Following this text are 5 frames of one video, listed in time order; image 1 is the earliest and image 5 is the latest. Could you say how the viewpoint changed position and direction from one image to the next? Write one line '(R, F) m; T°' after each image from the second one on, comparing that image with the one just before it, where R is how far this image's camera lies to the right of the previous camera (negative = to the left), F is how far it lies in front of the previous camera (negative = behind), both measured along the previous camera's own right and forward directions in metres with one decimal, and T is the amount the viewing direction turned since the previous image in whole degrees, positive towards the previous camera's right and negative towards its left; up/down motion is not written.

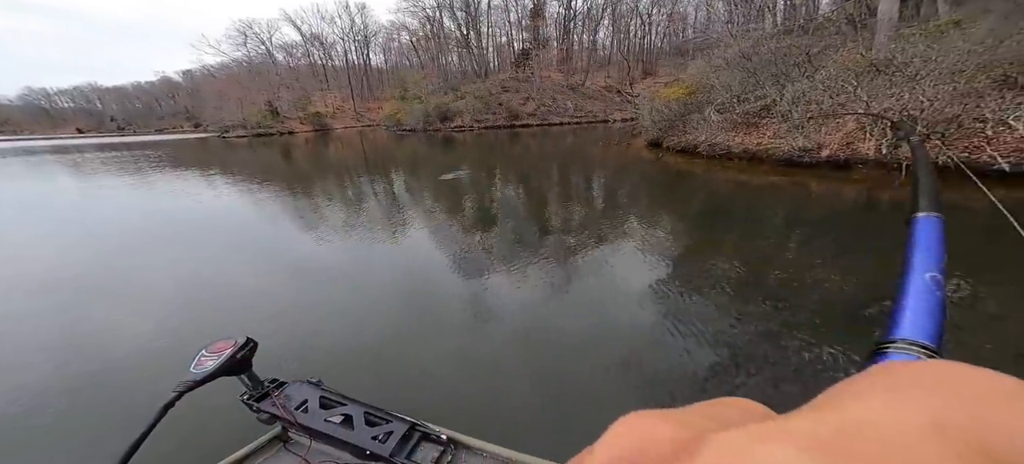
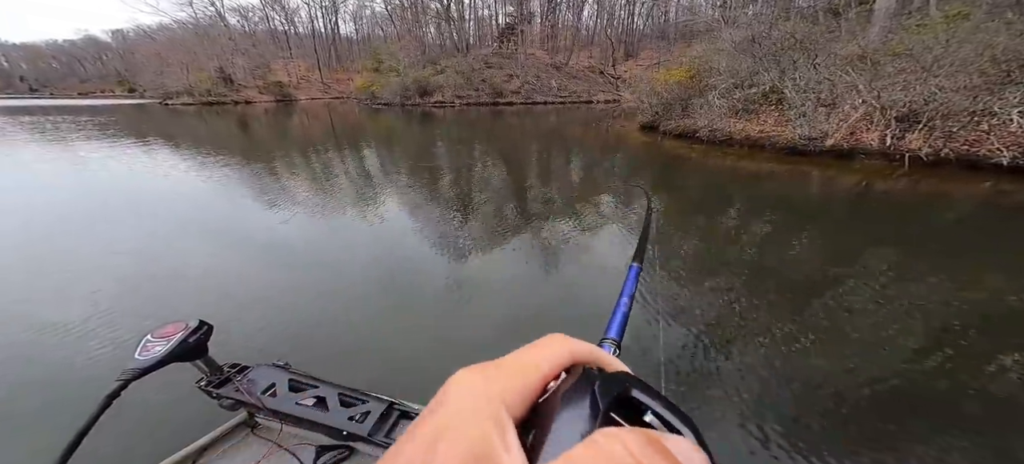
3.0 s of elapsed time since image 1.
(-0.4, +0.3) m; +4°
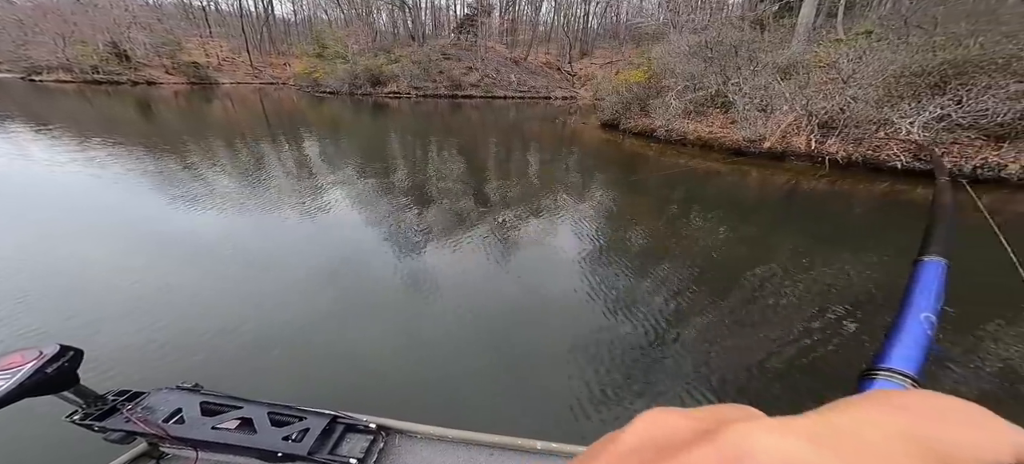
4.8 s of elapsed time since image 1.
(-0.4, -0.2) m; +7°
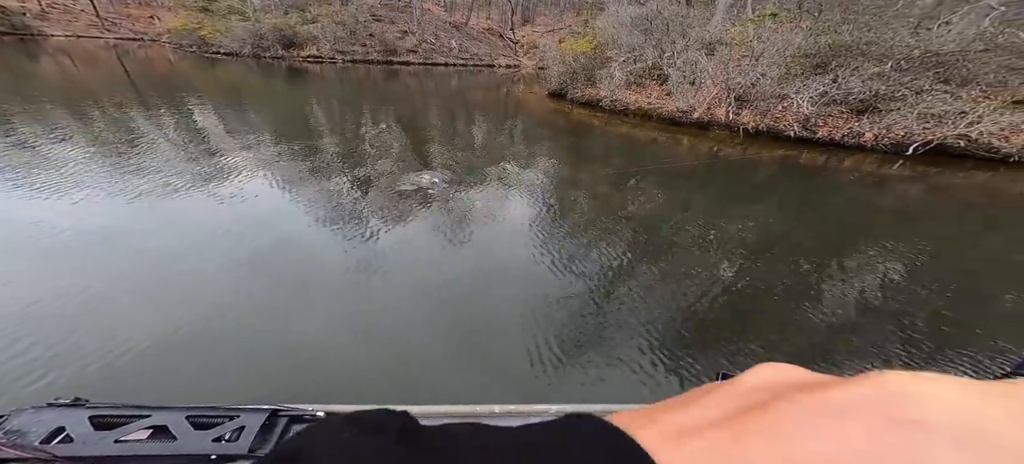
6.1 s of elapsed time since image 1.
(-0.9, -0.1) m; +11°
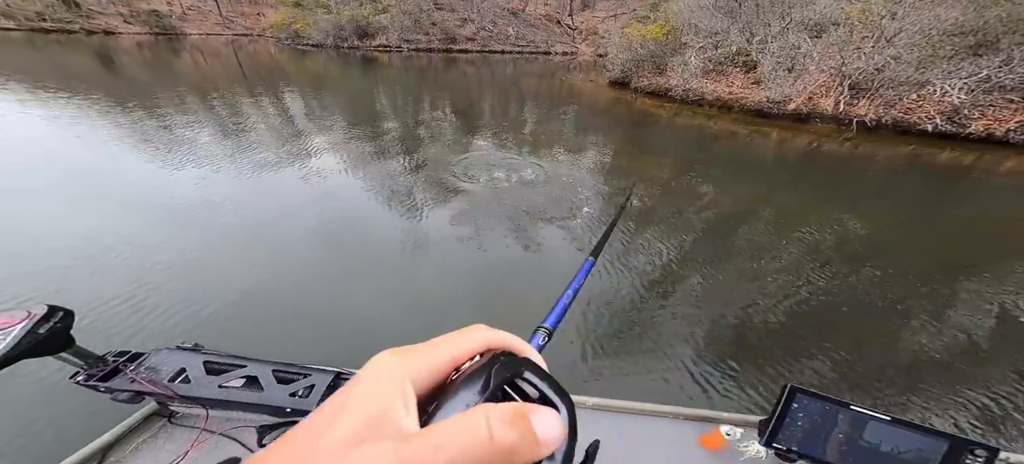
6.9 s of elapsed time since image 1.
(+0.5, +0.4) m; -10°
